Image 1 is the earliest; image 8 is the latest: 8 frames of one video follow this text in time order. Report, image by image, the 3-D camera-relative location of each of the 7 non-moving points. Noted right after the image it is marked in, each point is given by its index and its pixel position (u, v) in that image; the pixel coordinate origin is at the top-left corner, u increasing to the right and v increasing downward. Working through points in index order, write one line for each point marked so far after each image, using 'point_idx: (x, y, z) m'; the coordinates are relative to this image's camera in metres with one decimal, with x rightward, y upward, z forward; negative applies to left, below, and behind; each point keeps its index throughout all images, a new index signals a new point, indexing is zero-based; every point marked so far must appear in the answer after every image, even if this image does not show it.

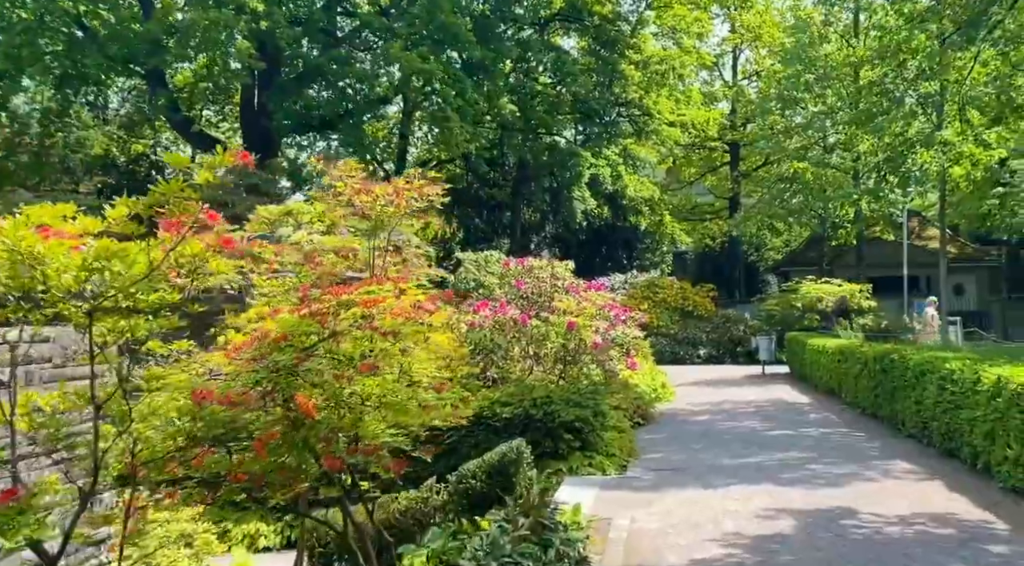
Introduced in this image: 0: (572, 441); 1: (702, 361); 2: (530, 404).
0: (+0.5, -1.4, +8.3) m
1: (+3.8, -1.6, +19.8) m
2: (+0.1, -1.0, +8.5) m
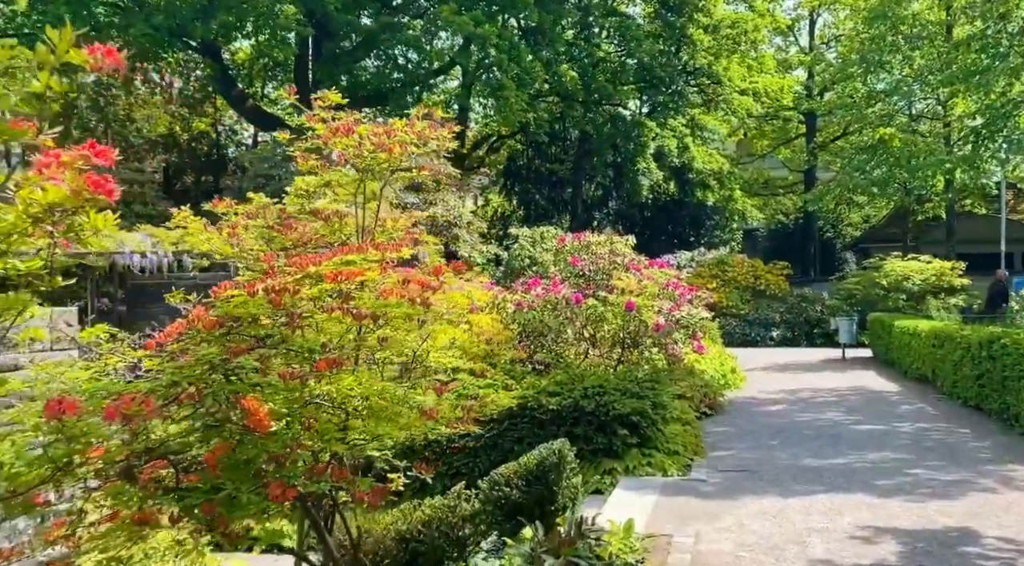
0: (+0.9, -1.2, +7.3) m
1: (+5.0, -1.1, +18.5) m
2: (+0.5, -0.9, +7.5) m
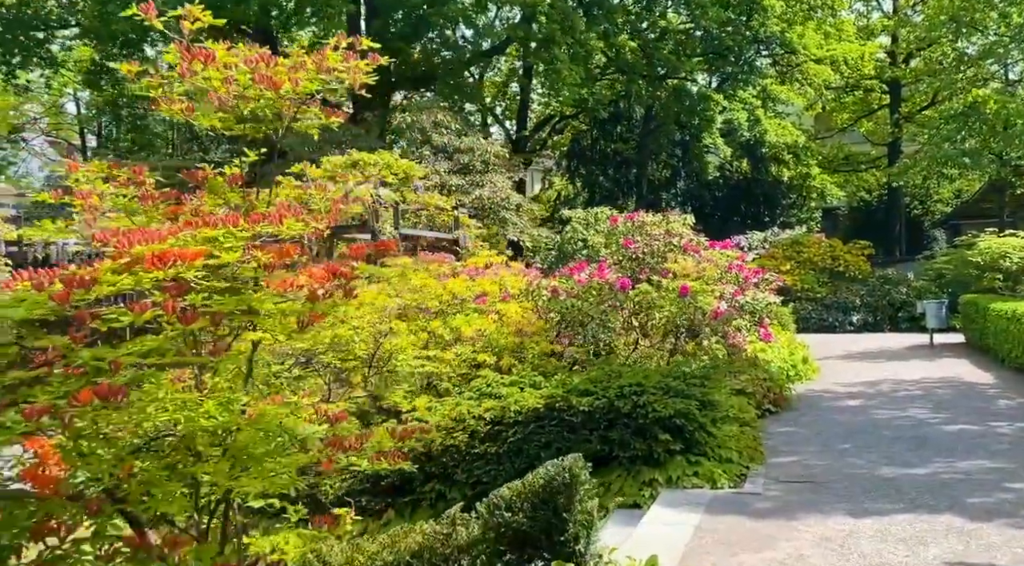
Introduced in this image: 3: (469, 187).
0: (+1.0, -1.0, +6.3) m
1: (+6.0, -0.8, +17.2) m
2: (+0.7, -0.7, +6.6) m
3: (-0.6, +1.3, +13.4) m
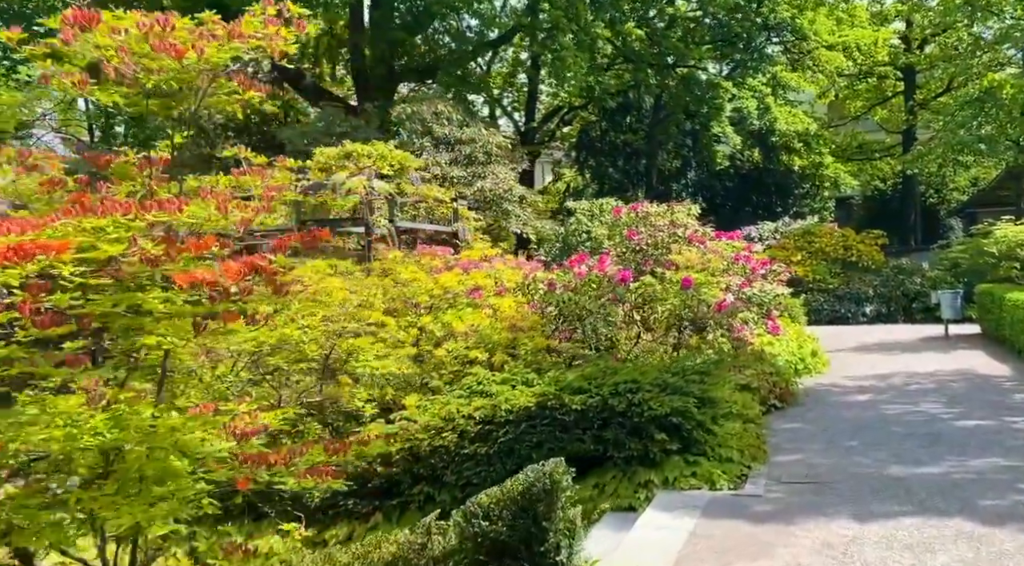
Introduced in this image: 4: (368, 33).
0: (+1.0, -1.0, +6.1) m
1: (+6.1, -0.6, +16.8) m
2: (+0.6, -0.7, +6.3) m
3: (-0.6, +1.4, +13.2) m
4: (-2.1, +4.2, +16.3) m
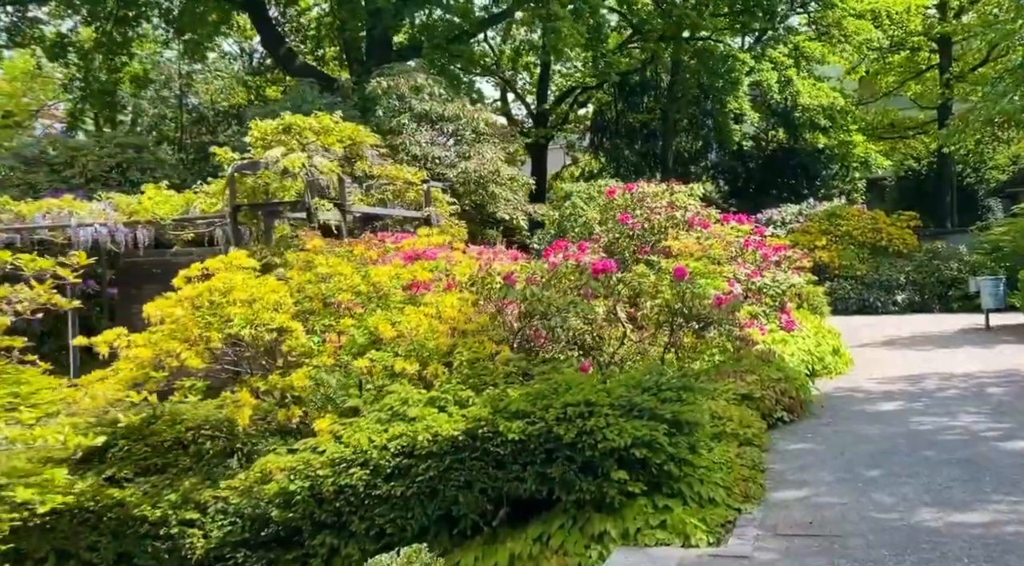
0: (+0.6, -1.0, +4.7) m
1: (+6.0, -0.4, +15.3) m
2: (+0.2, -0.7, +4.9) m
3: (-0.7, +1.5, +11.8) m
4: (-2.2, +4.3, +15.0) m
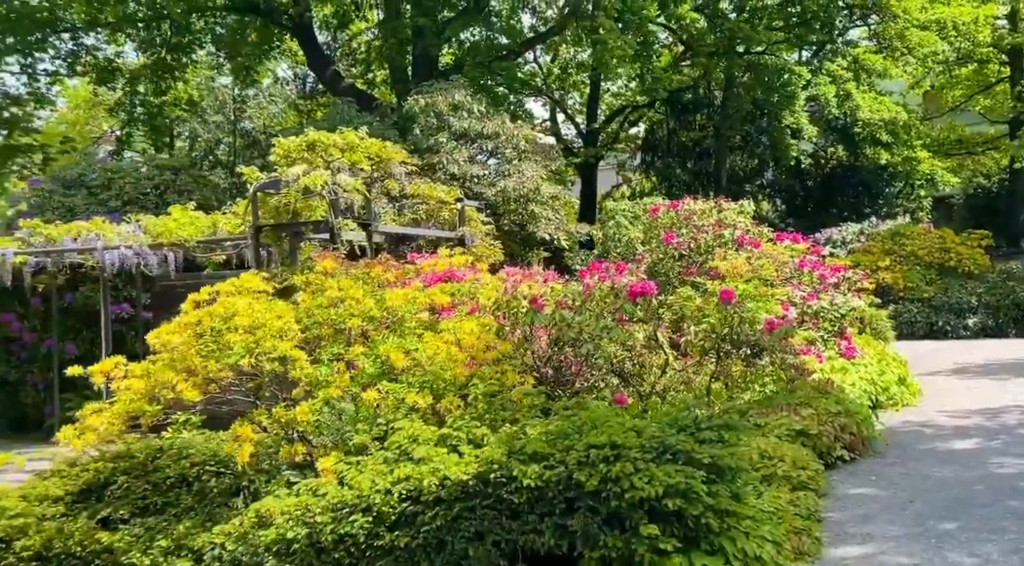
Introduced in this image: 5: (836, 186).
0: (+0.6, -1.1, +4.1) m
1: (+6.7, -0.8, +14.3) m
2: (+0.3, -0.8, +4.4) m
3: (-0.3, +1.2, +11.4) m
4: (-1.5, +4.0, +14.7) m
5: (+6.4, +1.9, +19.5) m
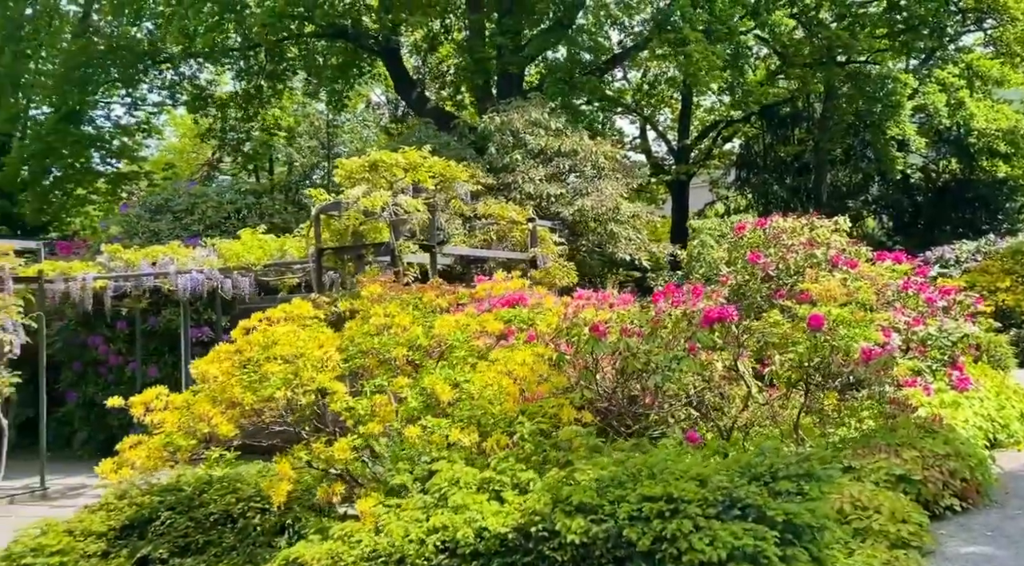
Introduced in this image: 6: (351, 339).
0: (+0.8, -1.2, +3.5) m
1: (+7.9, -1.1, +13.1) m
2: (+0.5, -0.9, +3.8) m
3: (+0.6, +1.0, +10.9) m
4: (-0.3, +3.6, +14.4) m
5: (+8.1, +1.5, +18.3) m
6: (-0.9, -0.3, +5.3) m
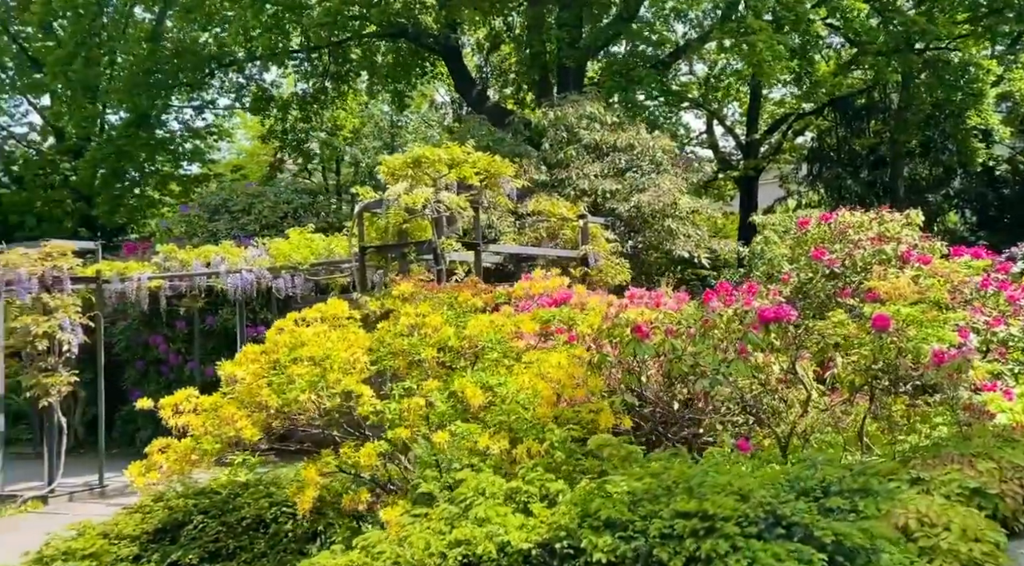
0: (+0.8, -1.1, +3.2) m
1: (+8.7, -1.0, +12.2) m
2: (+0.6, -0.9, +3.5) m
3: (+1.2, +1.0, +10.5) m
4: (+0.6, +3.6, +14.1) m
5: (+9.3, +1.6, +17.3) m
6: (-0.7, -0.3, +5.0) m
